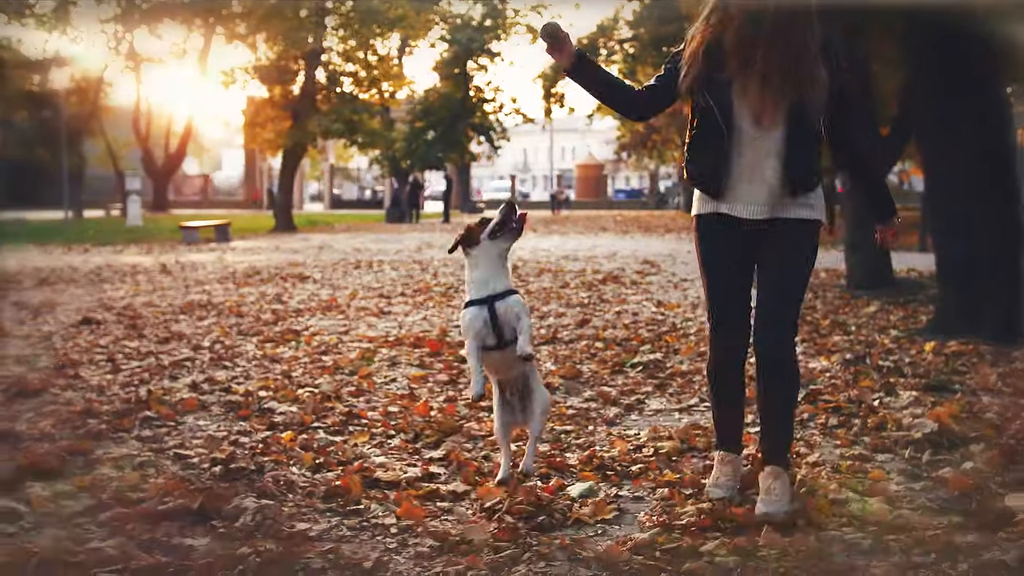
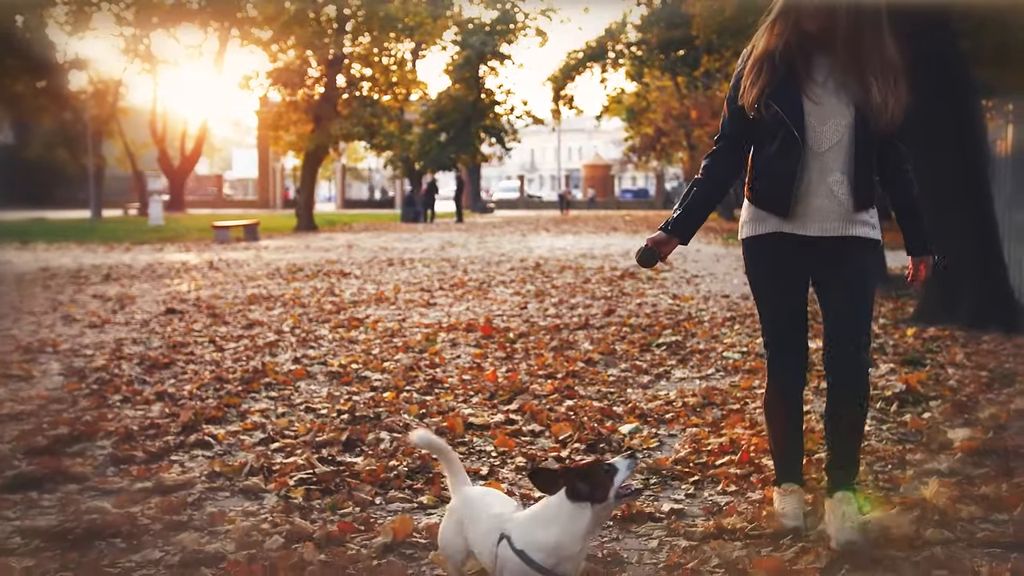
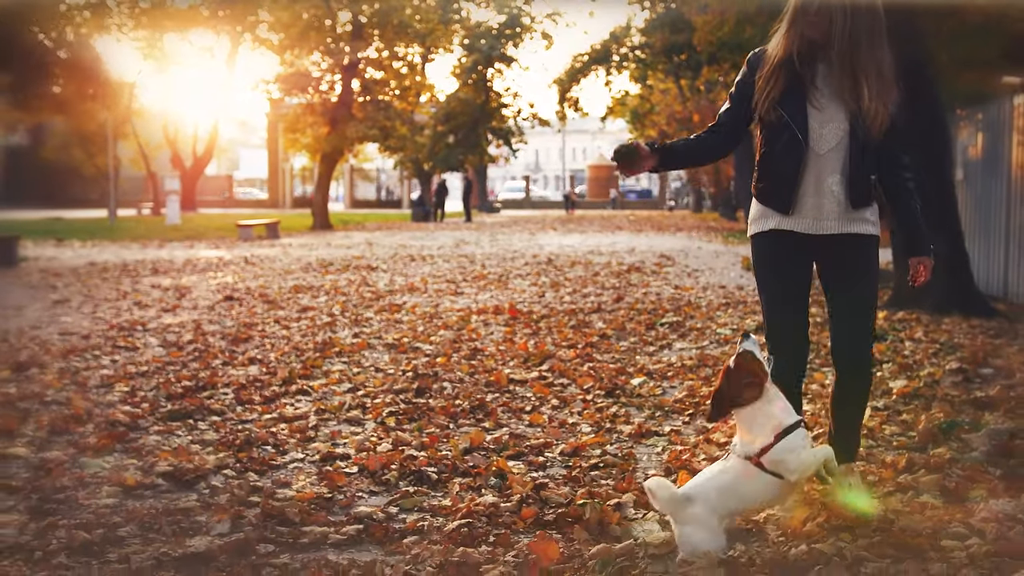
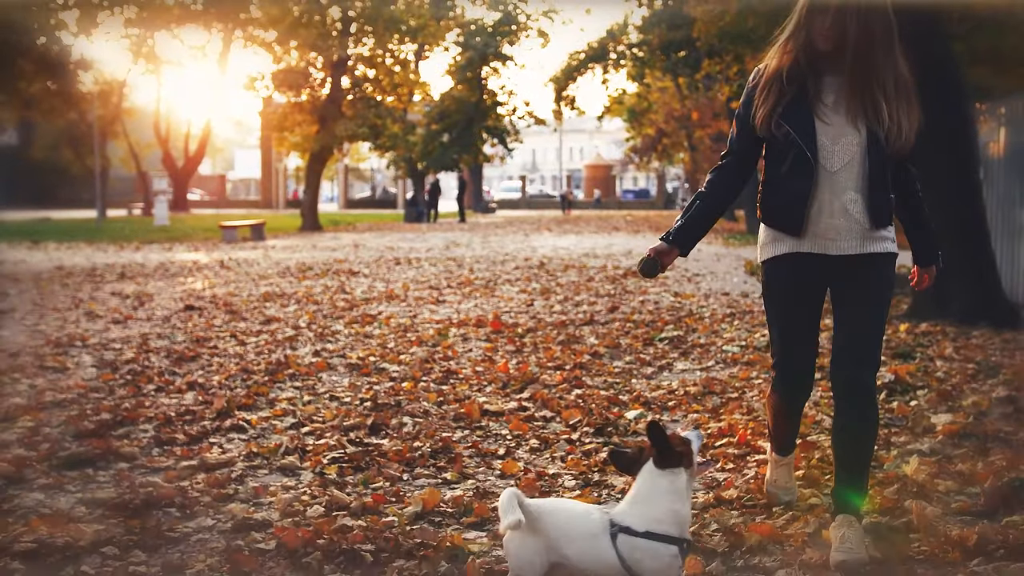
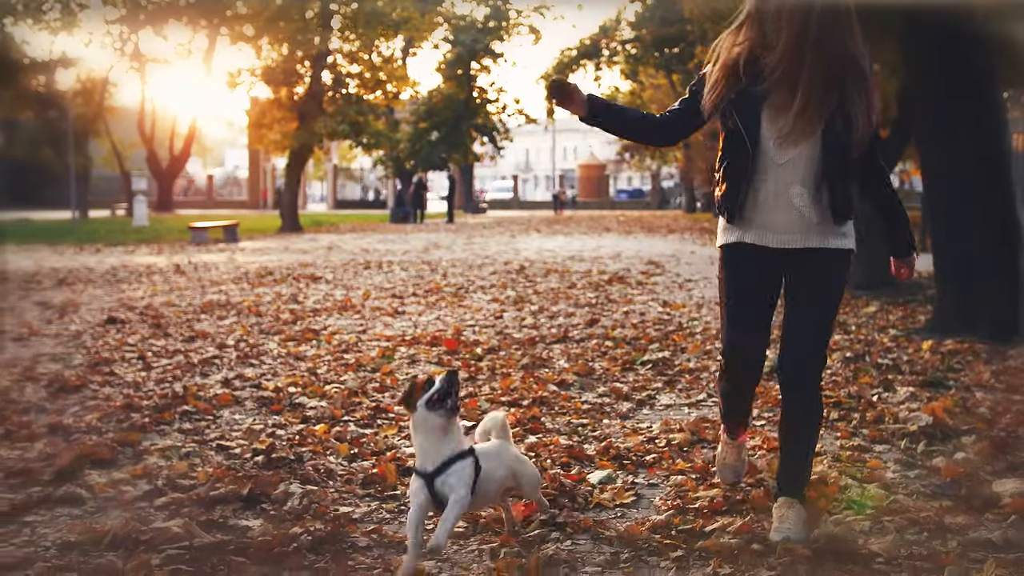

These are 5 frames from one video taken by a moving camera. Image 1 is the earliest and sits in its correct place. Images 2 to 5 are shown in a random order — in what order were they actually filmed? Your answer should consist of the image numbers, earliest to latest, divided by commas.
5, 2, 4, 3
